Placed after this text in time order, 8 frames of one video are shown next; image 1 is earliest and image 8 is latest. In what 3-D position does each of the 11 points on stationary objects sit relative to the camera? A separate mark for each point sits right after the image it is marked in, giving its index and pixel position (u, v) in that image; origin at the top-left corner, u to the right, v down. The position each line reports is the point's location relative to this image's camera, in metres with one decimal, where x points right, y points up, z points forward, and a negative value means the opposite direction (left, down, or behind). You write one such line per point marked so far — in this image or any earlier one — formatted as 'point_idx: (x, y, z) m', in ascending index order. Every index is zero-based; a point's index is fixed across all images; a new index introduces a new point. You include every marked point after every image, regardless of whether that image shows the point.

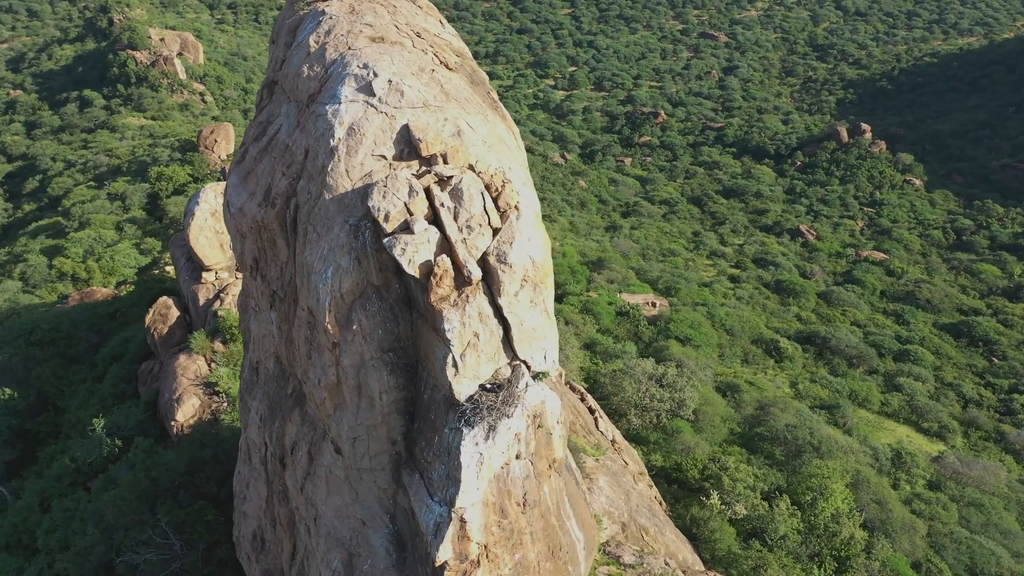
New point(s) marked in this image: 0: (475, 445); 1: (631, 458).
0: (-0.2, -1.2, +6.4) m
1: (+3.1, -4.2, +19.9) m
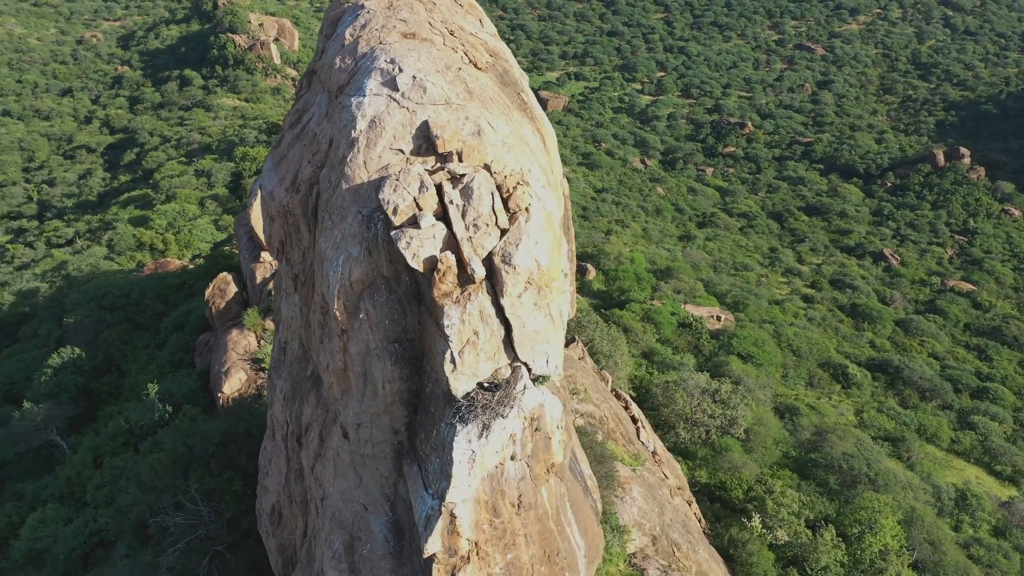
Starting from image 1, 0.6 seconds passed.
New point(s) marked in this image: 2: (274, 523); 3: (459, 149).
0: (-0.3, -1.2, +6.5) m
1: (+3.9, -4.4, +19.6) m
2: (-3.1, -3.1, +10.5) m
3: (-0.5, +1.2, +6.8) m
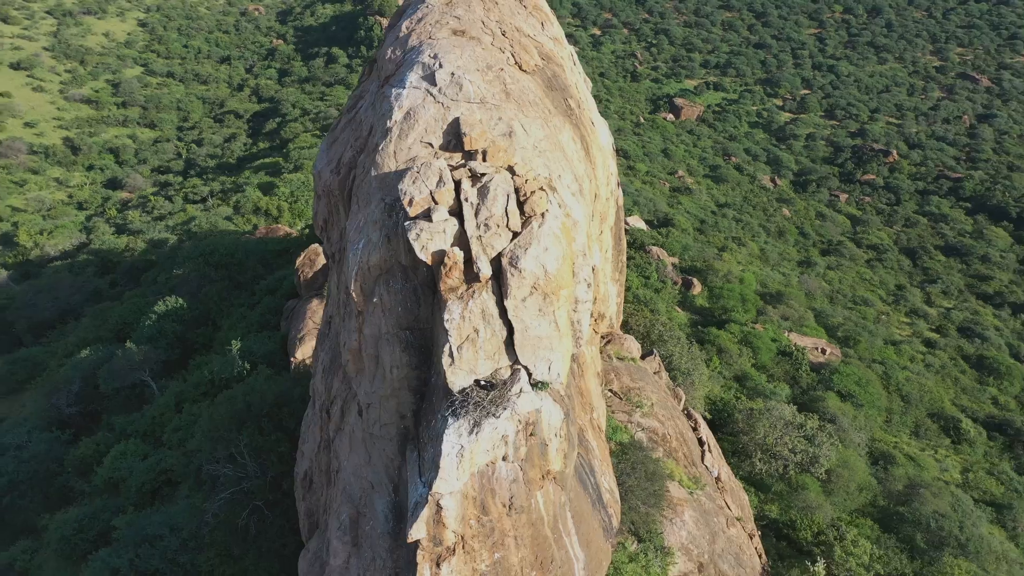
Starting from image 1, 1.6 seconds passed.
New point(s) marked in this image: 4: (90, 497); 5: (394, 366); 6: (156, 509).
0: (-0.4, -1.2, +6.6) m
1: (+5.2, -5.0, +19.0) m
2: (-2.8, -2.7, +11.0) m
3: (-0.2, +1.2, +6.8) m
4: (-8.7, -4.3, +16.7) m
5: (-1.1, -0.7, +7.3) m
6: (-6.5, -4.1, +14.8) m
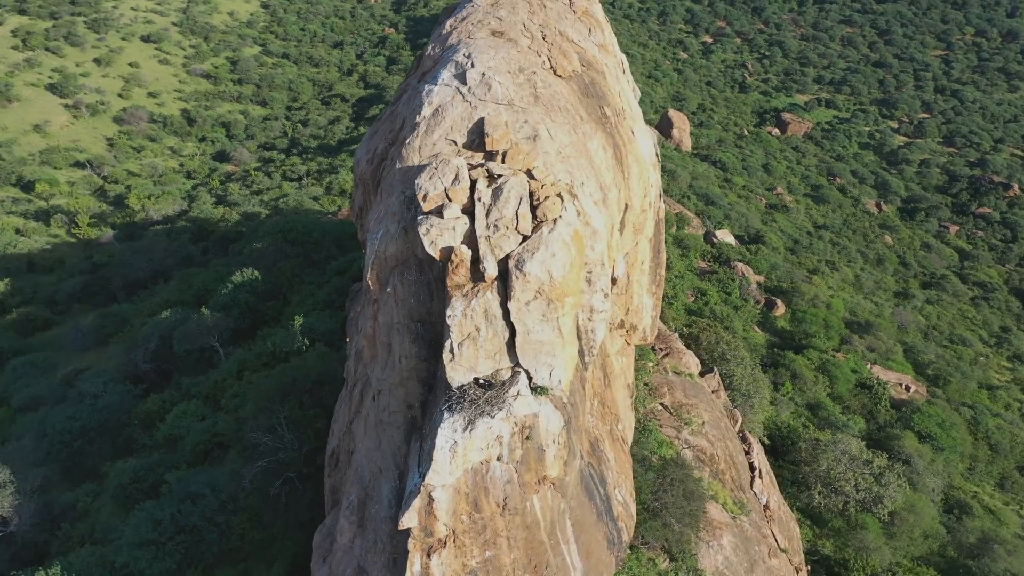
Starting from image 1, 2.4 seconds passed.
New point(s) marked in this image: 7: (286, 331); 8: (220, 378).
0: (-0.5, -1.2, +6.6) m
1: (+6.1, -5.5, +18.4) m
2: (-2.5, -2.5, +11.3) m
3: (-0.1, +1.2, +6.9) m
4: (-7.9, -3.5, +17.7) m
5: (-1.0, -0.6, +7.4) m
6: (-5.9, -3.5, +15.5) m
7: (-5.4, -1.0, +19.5) m
8: (-6.9, -2.1, +19.0) m
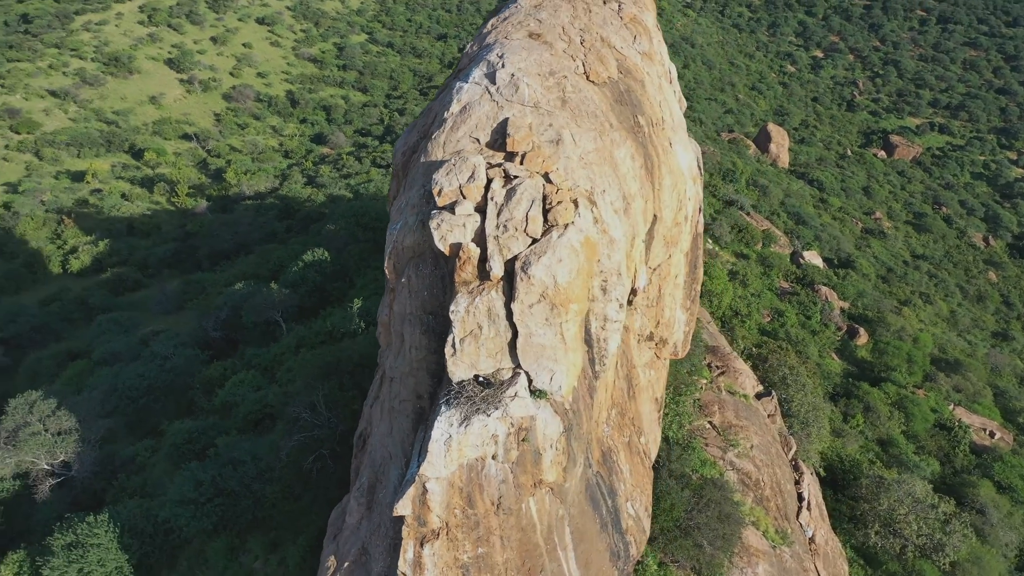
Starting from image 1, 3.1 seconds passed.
0: (-0.5, -1.1, +6.7) m
1: (+6.8, -6.1, +17.8) m
2: (-2.2, -2.3, +11.6) m
3: (+0.1, +1.2, +6.9) m
4: (-7.0, -2.9, +18.5) m
5: (-0.9, -0.5, +7.6) m
6: (-5.2, -3.0, +16.1) m
7: (-4.1, -0.6, +20.0) m
8: (-5.7, -1.6, +19.7) m
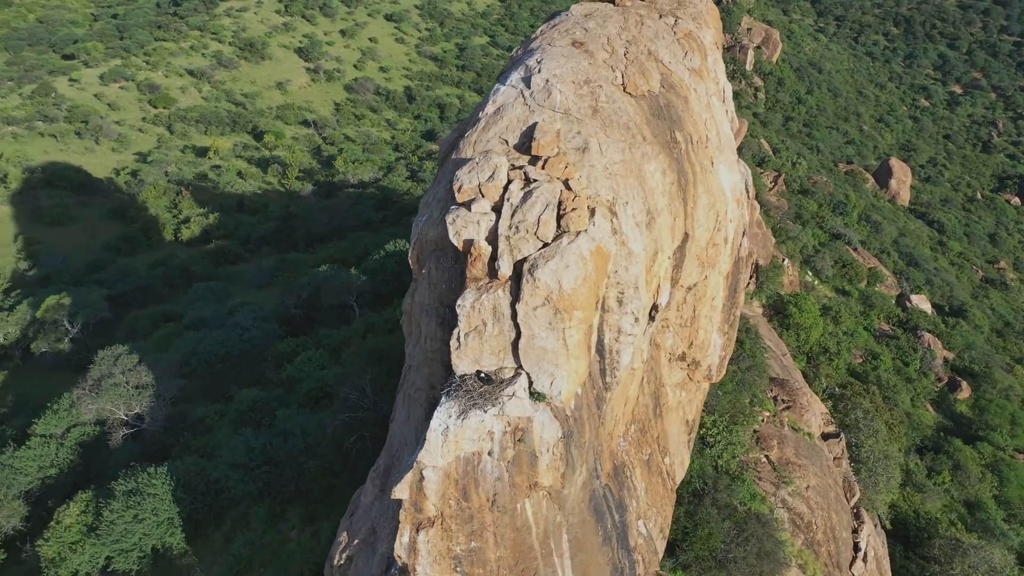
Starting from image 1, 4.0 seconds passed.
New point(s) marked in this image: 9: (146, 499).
0: (-0.6, -1.1, +6.9) m
1: (+7.4, -7.0, +17.0) m
2: (-1.8, -2.1, +11.9) m
3: (+0.3, +1.1, +7.0) m
4: (-5.7, -2.3, +19.3) m
5: (-0.8, -0.5, +7.8) m
6: (-4.2, -2.6, +16.8) m
7: (-2.5, -0.4, +20.5) m
8: (-4.2, -1.2, +20.4) m
9: (-6.7, -3.9, +14.9) m
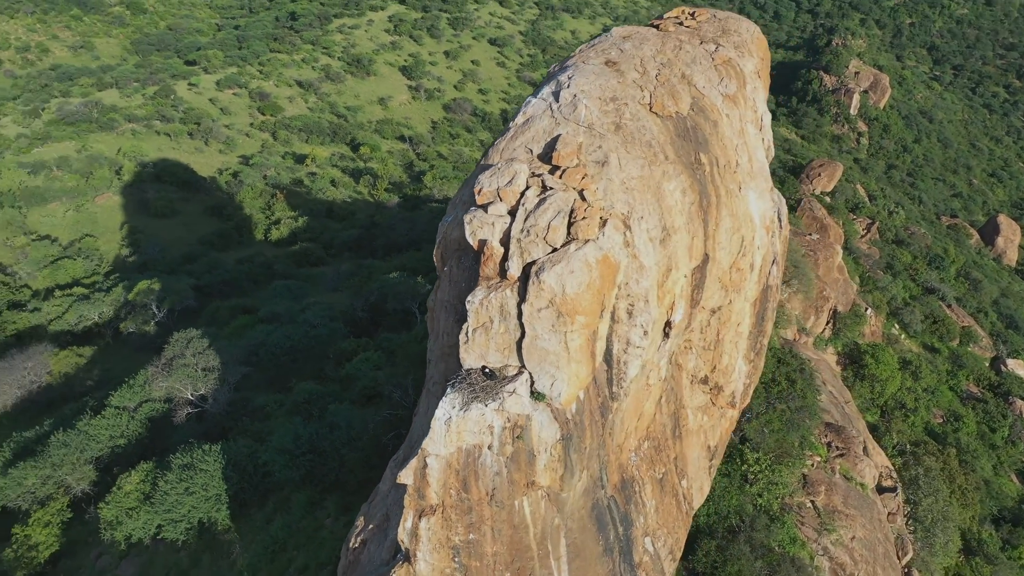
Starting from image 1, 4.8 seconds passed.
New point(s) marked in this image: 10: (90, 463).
0: (-0.6, -1.0, +7.2) m
1: (+7.8, -8.0, +16.2) m
2: (-1.4, -2.1, +12.3) m
3: (+0.5, +1.1, +7.3) m
4: (-4.5, -2.3, +20.1) m
5: (-0.7, -0.4, +8.1) m
6: (-3.3, -2.6, +17.4) m
7: (-1.0, -0.7, +21.0) m
8: (-2.8, -1.3, +21.0) m
9: (-6.1, -3.6, +15.7) m
10: (-9.3, -3.8, +17.8) m
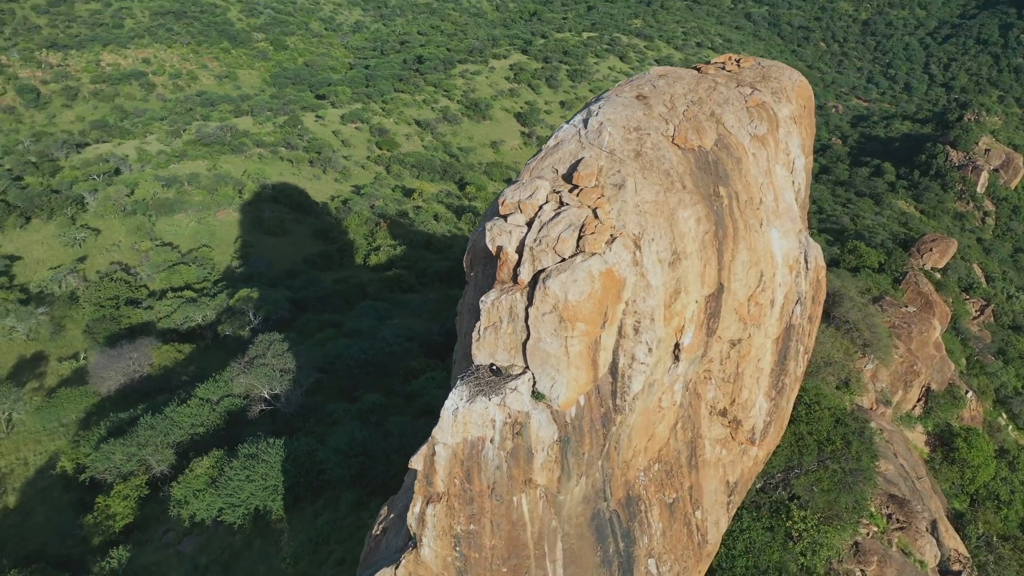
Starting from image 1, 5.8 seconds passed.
0: (-0.6, -1.0, +7.8) m
1: (+8.2, -9.3, +15.3) m
2: (-0.8, -2.4, +12.9) m
3: (+0.7, +1.0, +7.9) m
4: (-3.0, -2.8, +21.0) m
5: (-0.5, -0.5, +8.8) m
6: (-2.2, -3.0, +18.2) m
7: (+0.7, -1.6, +21.5) m
8: (-1.1, -2.0, +21.7) m
9: (-5.3, -3.6, +16.8) m
10: (-8.2, -3.7, +19.2) m
